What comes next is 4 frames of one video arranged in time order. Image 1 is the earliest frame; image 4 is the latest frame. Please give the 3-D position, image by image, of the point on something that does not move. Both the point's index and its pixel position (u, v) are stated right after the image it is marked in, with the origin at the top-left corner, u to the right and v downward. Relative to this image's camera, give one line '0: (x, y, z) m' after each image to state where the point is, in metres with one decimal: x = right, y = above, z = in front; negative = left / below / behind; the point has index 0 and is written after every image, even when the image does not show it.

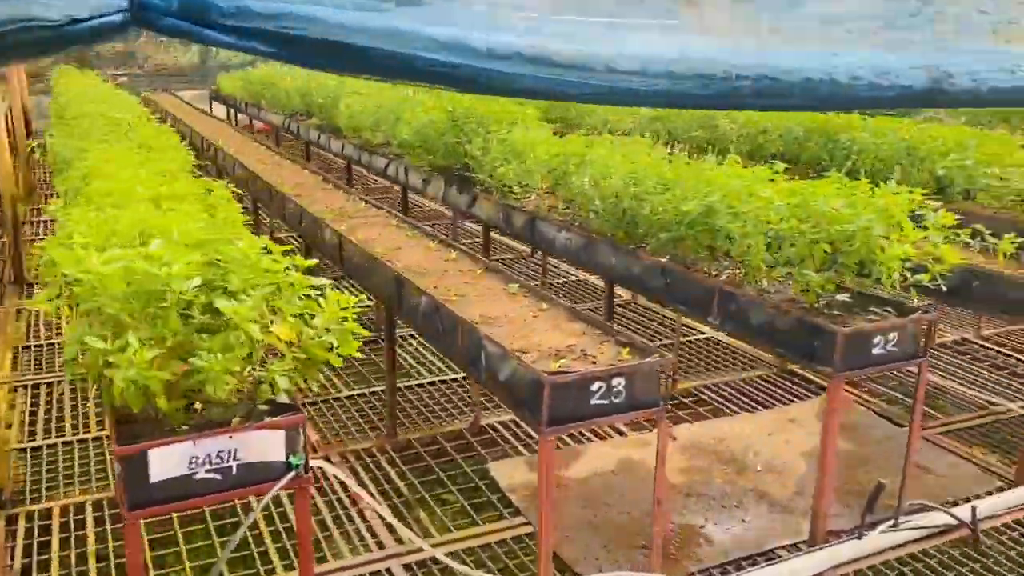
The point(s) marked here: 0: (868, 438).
0: (+2.1, -0.9, +5.3) m
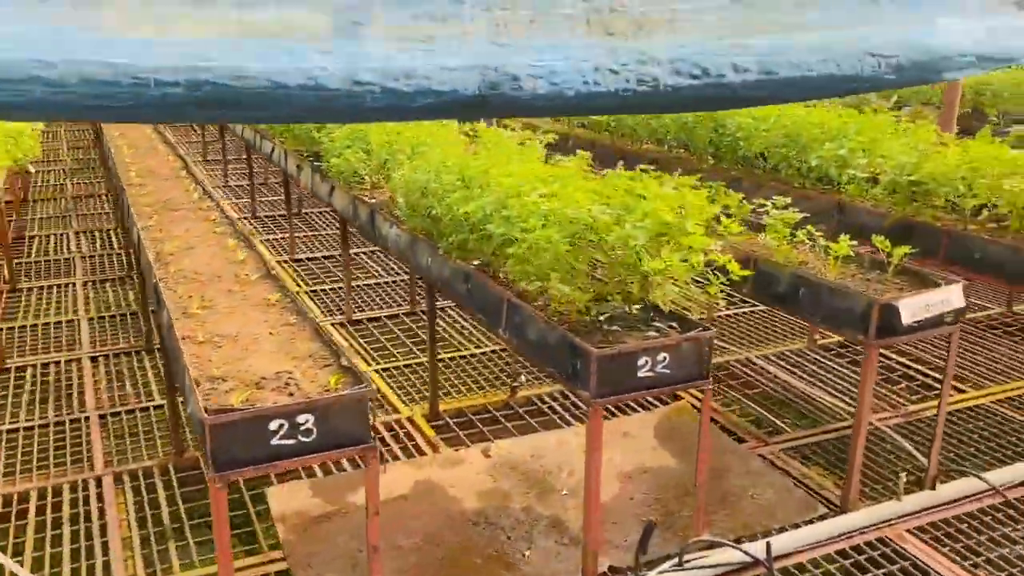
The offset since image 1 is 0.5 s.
0: (+1.0, -0.9, +4.9) m
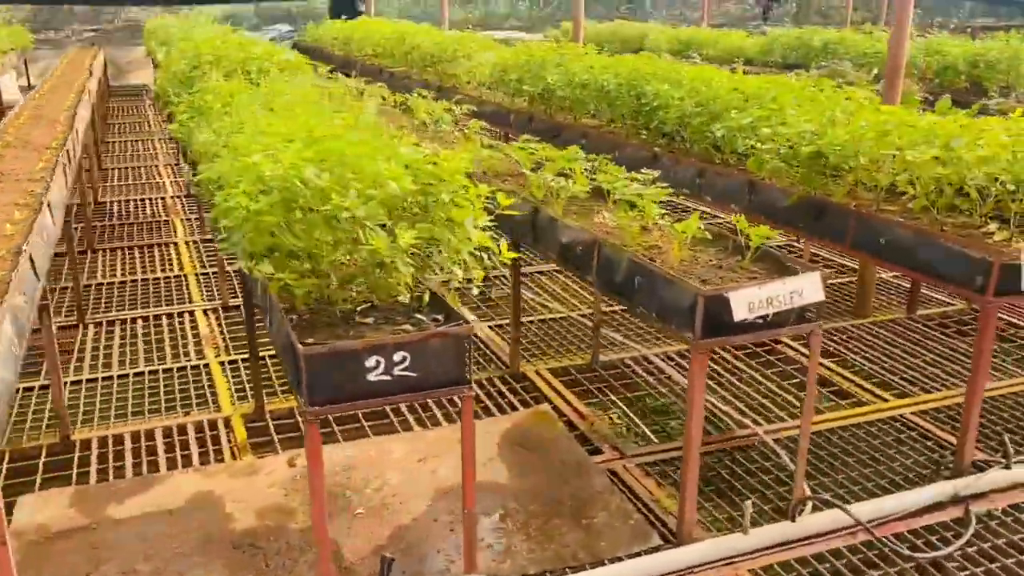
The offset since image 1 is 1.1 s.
0: (+0.1, -0.9, +4.2) m
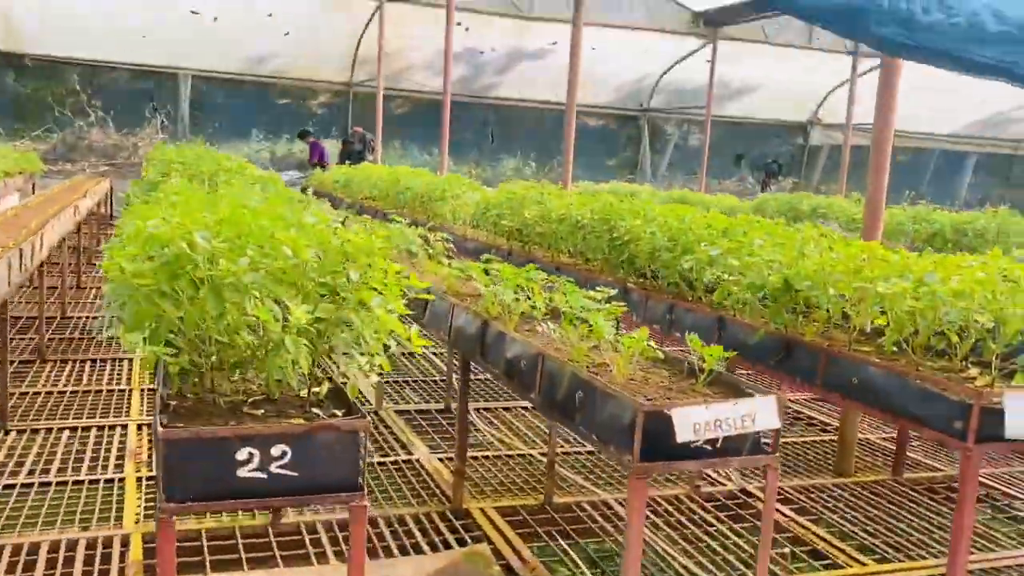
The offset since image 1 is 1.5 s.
0: (-0.2, -1.4, +3.7) m
